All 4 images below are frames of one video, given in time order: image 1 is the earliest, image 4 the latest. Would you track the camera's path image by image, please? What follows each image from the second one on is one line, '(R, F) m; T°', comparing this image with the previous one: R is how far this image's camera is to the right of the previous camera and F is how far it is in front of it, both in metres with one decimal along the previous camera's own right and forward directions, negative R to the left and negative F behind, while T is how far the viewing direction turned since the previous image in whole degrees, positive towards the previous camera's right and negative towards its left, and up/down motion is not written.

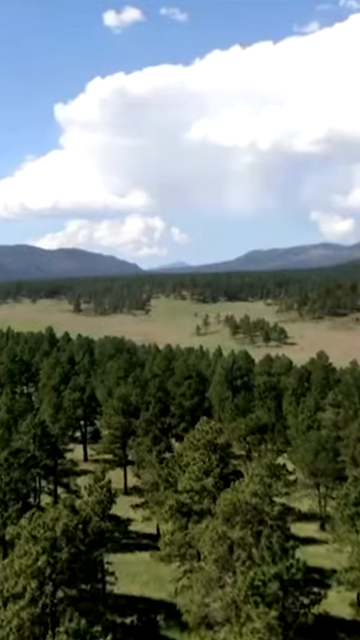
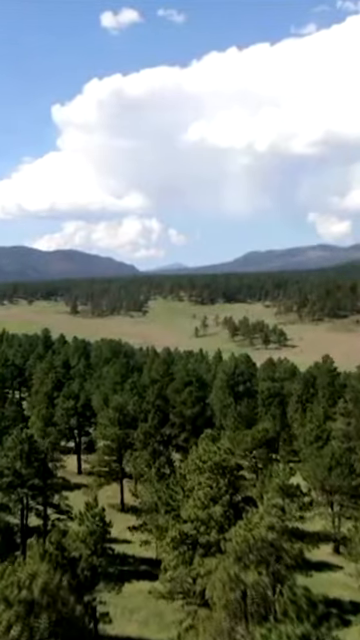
(-0.1, +1.5) m; 0°
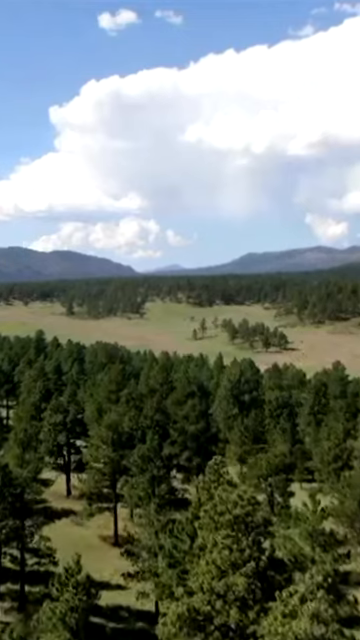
(-0.1, +2.6) m; 0°
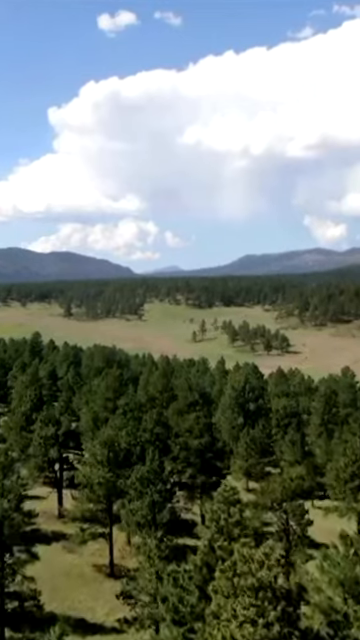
(-0.1, +1.8) m; 0°
